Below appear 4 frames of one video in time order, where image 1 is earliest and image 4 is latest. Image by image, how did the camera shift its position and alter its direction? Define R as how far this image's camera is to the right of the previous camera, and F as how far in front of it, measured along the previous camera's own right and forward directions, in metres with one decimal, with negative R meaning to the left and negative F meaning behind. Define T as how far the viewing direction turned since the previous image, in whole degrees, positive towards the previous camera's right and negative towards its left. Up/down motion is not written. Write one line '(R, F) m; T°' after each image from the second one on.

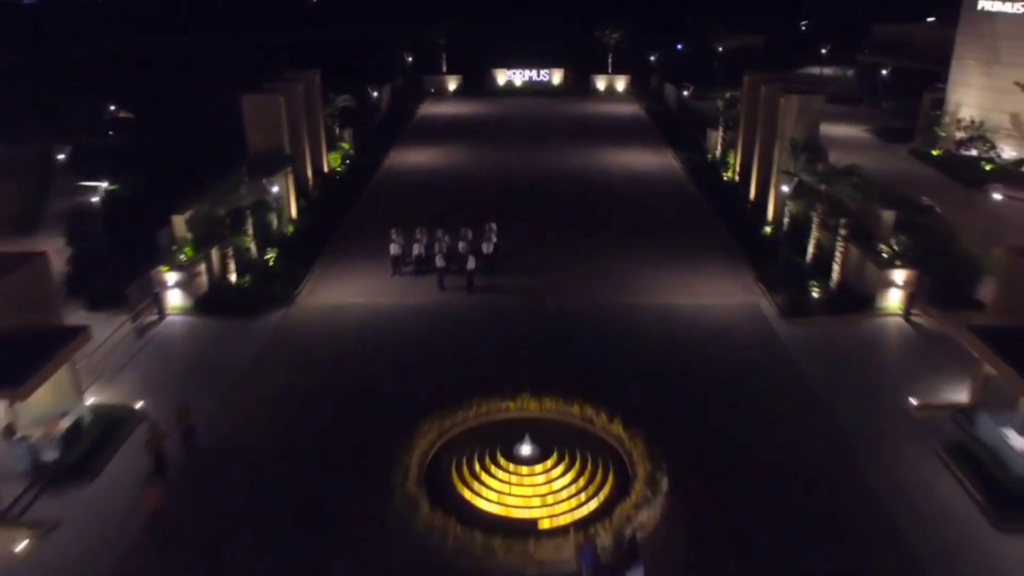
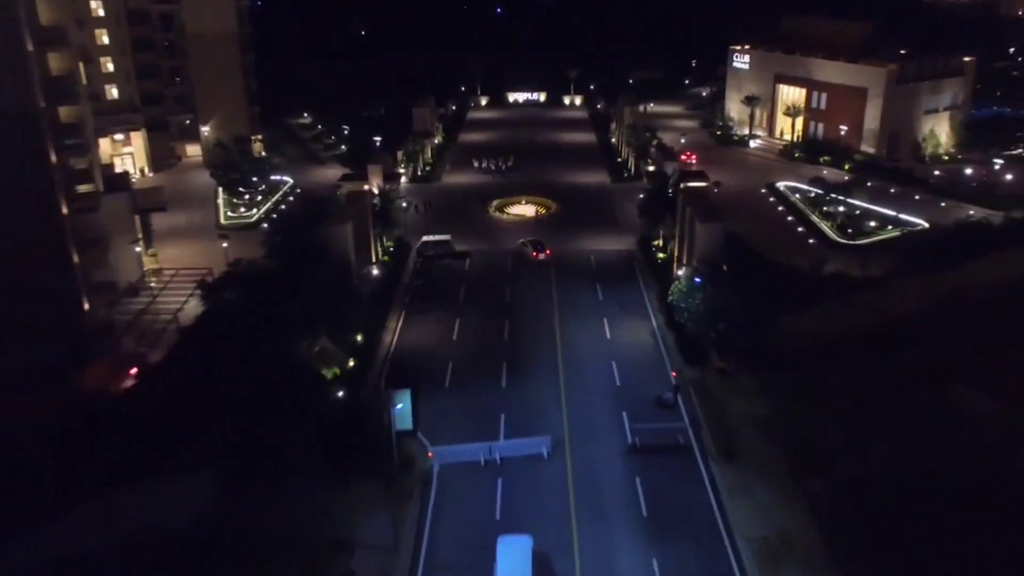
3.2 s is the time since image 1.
(-0.2, -28.4) m; 0°
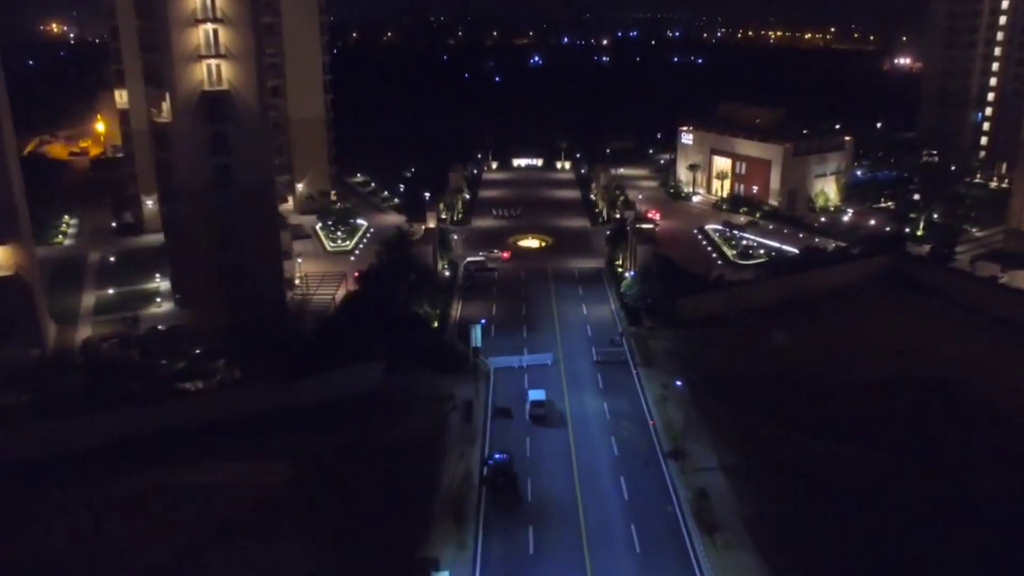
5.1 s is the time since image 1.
(-1.3, -18.1) m; +1°
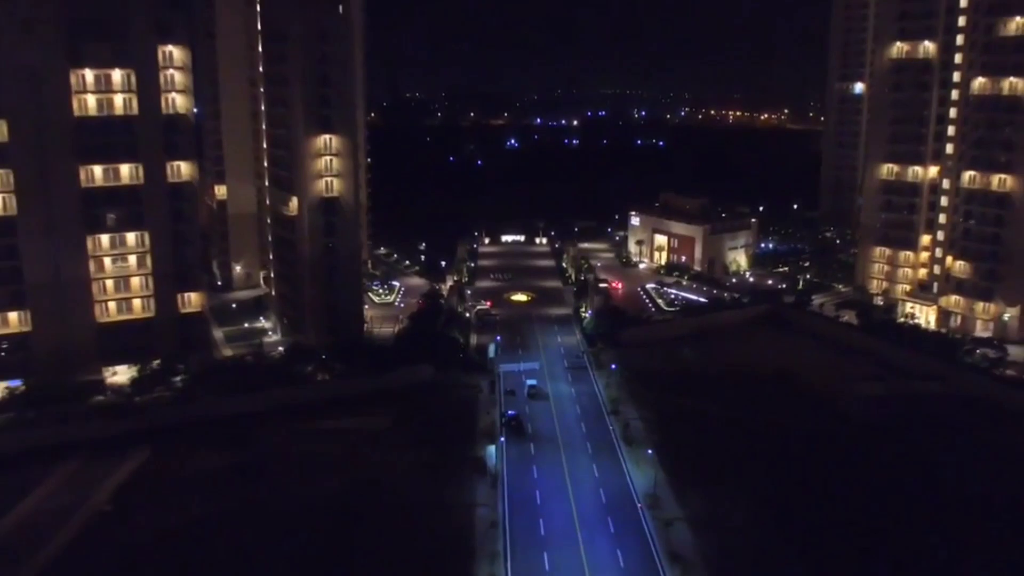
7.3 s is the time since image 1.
(-1.9, -22.0) m; +2°
